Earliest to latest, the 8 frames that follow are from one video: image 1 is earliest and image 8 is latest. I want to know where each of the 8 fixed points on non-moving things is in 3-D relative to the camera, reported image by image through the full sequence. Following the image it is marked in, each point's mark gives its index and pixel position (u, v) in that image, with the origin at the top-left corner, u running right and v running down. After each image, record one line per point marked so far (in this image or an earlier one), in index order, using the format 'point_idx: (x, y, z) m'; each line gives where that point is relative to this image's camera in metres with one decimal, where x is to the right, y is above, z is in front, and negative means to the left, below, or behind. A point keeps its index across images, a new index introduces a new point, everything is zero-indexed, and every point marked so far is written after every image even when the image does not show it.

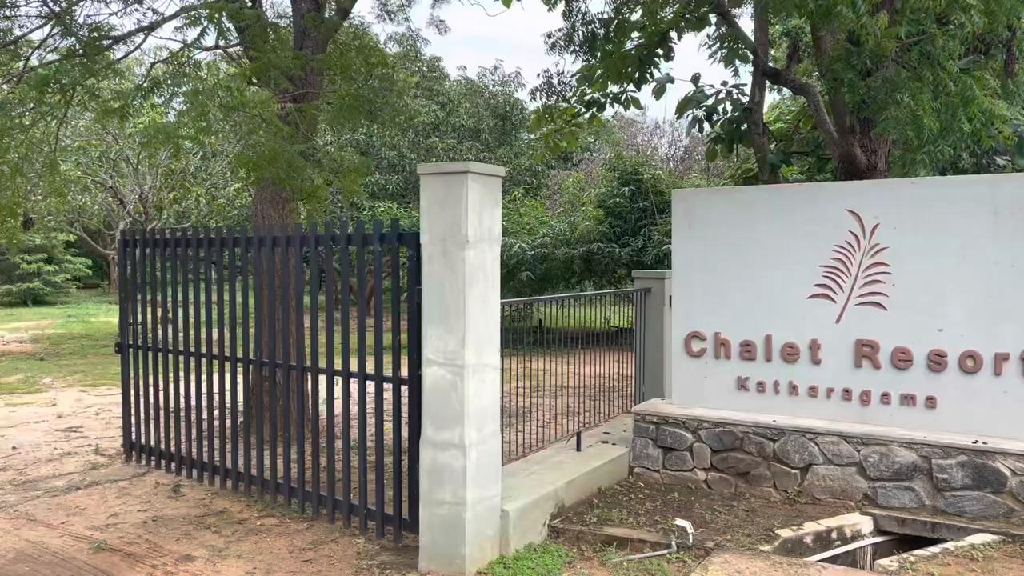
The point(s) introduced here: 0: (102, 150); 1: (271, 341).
0: (-7.8, +2.6, +15.8) m
1: (-1.7, -0.4, +5.7) m
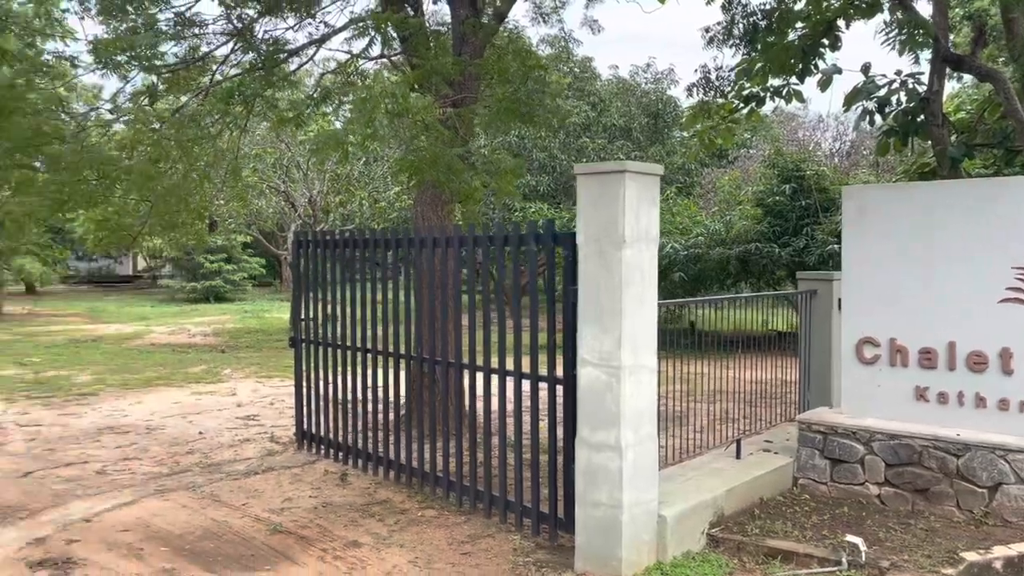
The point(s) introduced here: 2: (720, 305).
0: (-4.8, +2.7, +16.9) m
1: (-0.6, -0.4, +5.9) m
2: (+1.5, -0.1, +5.9) m
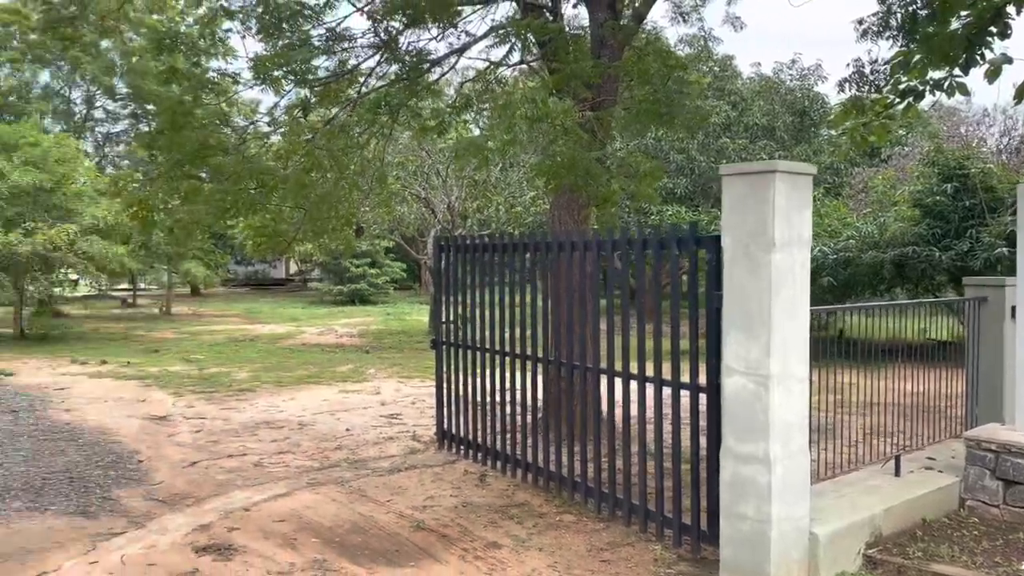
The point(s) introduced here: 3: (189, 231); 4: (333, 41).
0: (-2.0, +2.6, +17.4) m
1: (+0.4, -0.4, +5.9) m
2: (+2.4, -0.2, +5.6) m
3: (-2.8, +0.5, +7.1) m
4: (-1.5, +2.1, +7.0) m
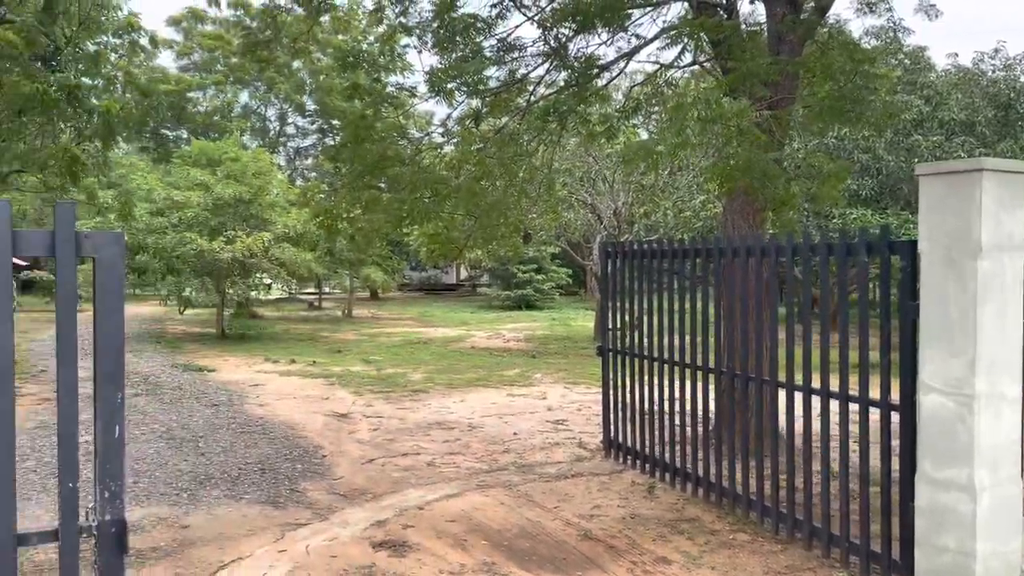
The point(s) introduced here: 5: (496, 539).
0: (+1.5, +2.5, +17.5) m
1: (+1.6, -0.4, +5.7) m
2: (+3.5, -0.2, +4.9) m
3: (-1.3, +0.5, +7.5) m
4: (-0.1, +2.0, +7.2) m
5: (-0.1, -1.5, +5.1) m
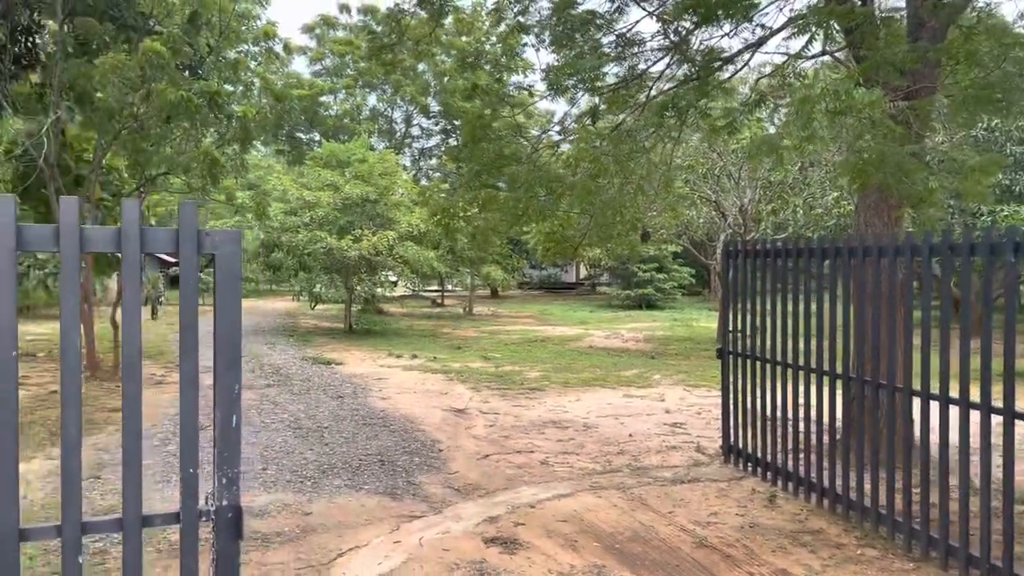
0: (+4.0, +2.5, +17.0) m
1: (+2.3, -0.5, +5.3) m
2: (+4.1, -0.3, +4.4) m
3: (-0.2, +0.5, +7.6) m
4: (+0.9, +2.0, +7.0) m
5: (+0.6, -1.5, +5.0) m
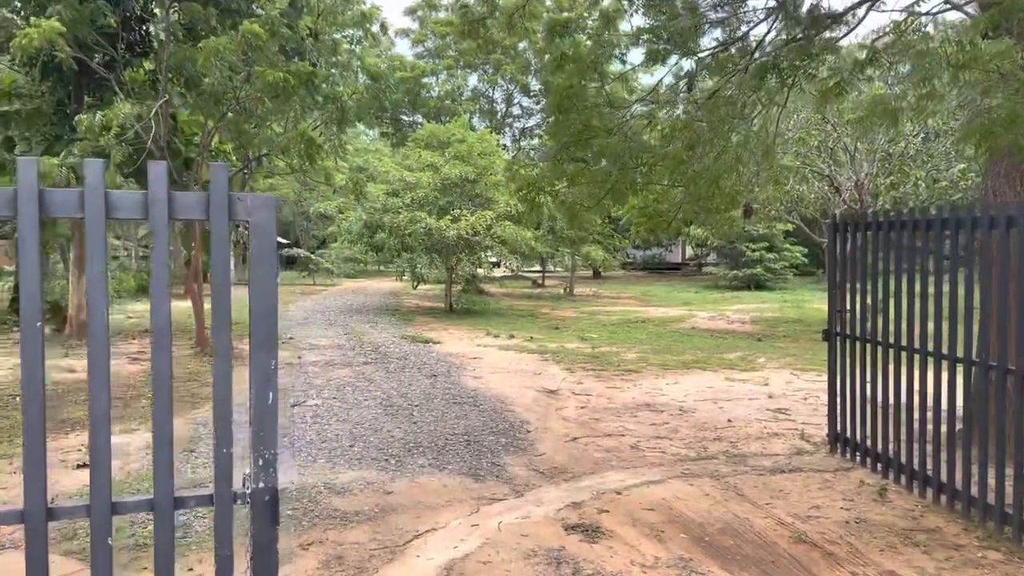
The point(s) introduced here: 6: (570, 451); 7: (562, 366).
0: (+6.0, +2.9, +16.1) m
1: (+2.8, -0.3, +4.8) m
2: (+4.5, -0.1, +3.6) m
3: (+0.6, +0.7, +7.3) m
4: (+1.7, +2.2, +6.6) m
5: (+1.0, -1.4, +4.7) m
6: (+0.5, -1.3, +6.6) m
7: (+0.7, -1.1, +11.6) m
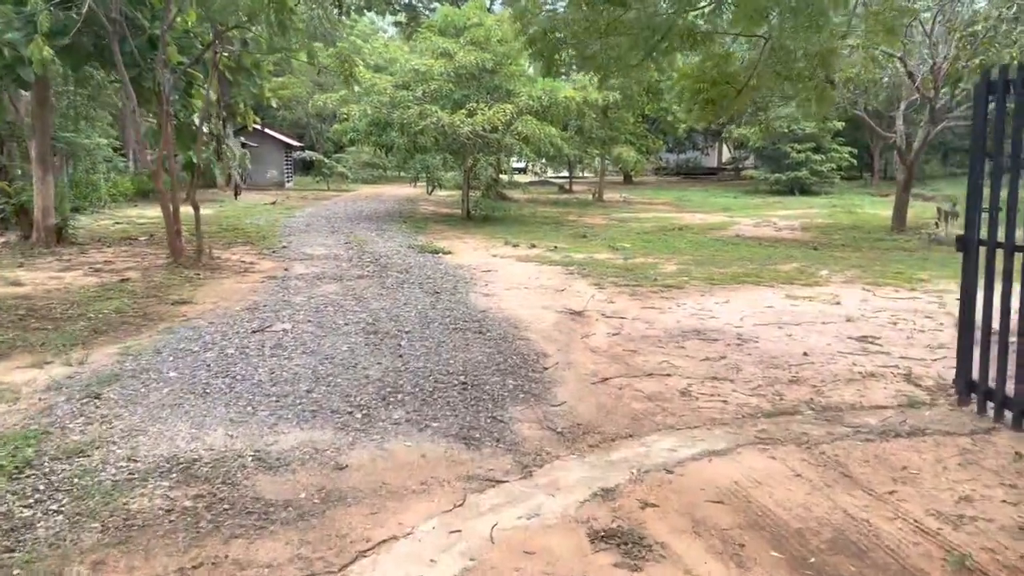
0: (+6.3, +4.5, +13.7) m
1: (+2.8, +0.1, +3.0) m
2: (+4.4, +0.2, +1.7) m
3: (+0.6, +1.4, +5.4) m
4: (+1.7, +2.8, +4.5) m
5: (+1.0, -1.0, +3.1) m
6: (+0.5, -0.7, +5.0) m
7: (+0.9, +0.1, +9.9) m
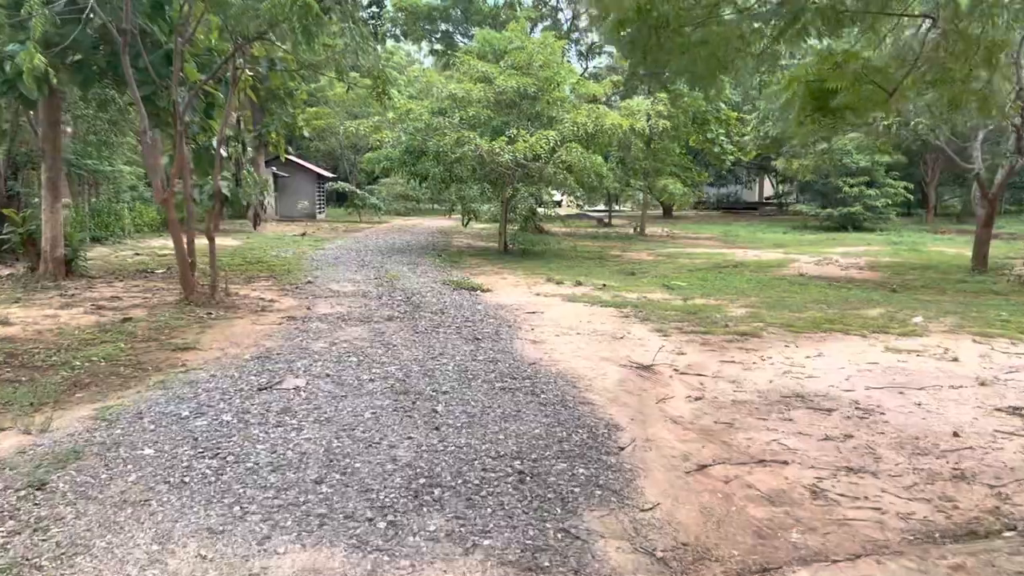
0: (+7.0, +3.8, +12.4) m
1: (+3.1, -0.1, +1.6) m
2: (+4.7, 0.0, +0.3) m
3: (+1.0, +1.1, +4.2) m
4: (+2.1, +2.6, +3.4) m
5: (+1.3, -1.2, +1.8) m
6: (+0.8, -0.9, +3.7) m
7: (+1.4, -0.4, +8.7) m
